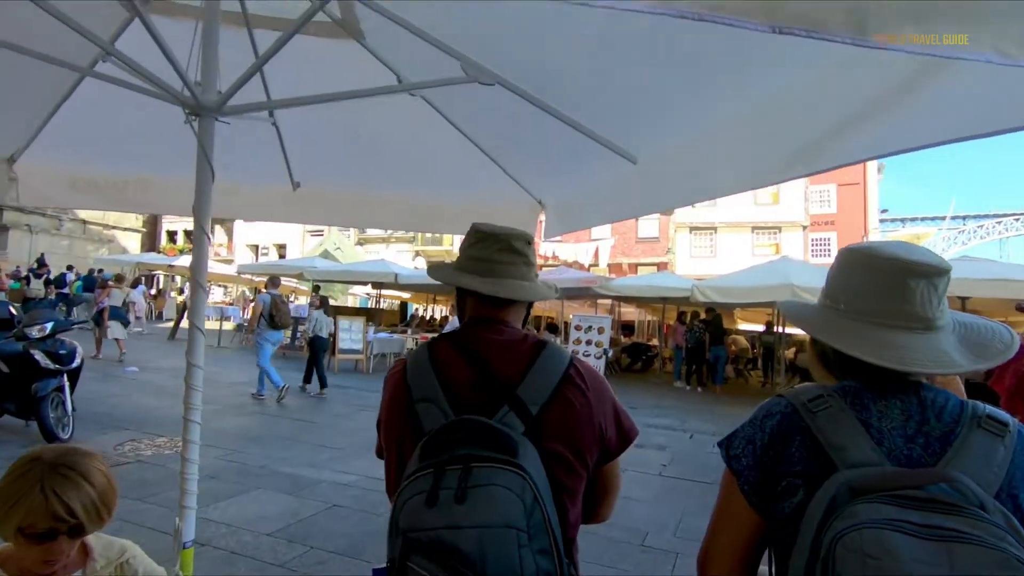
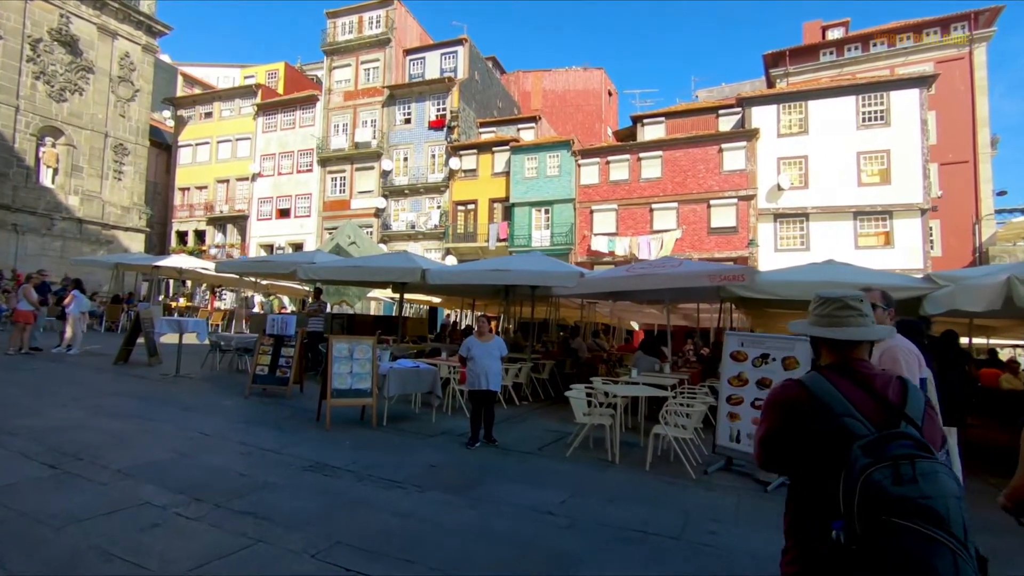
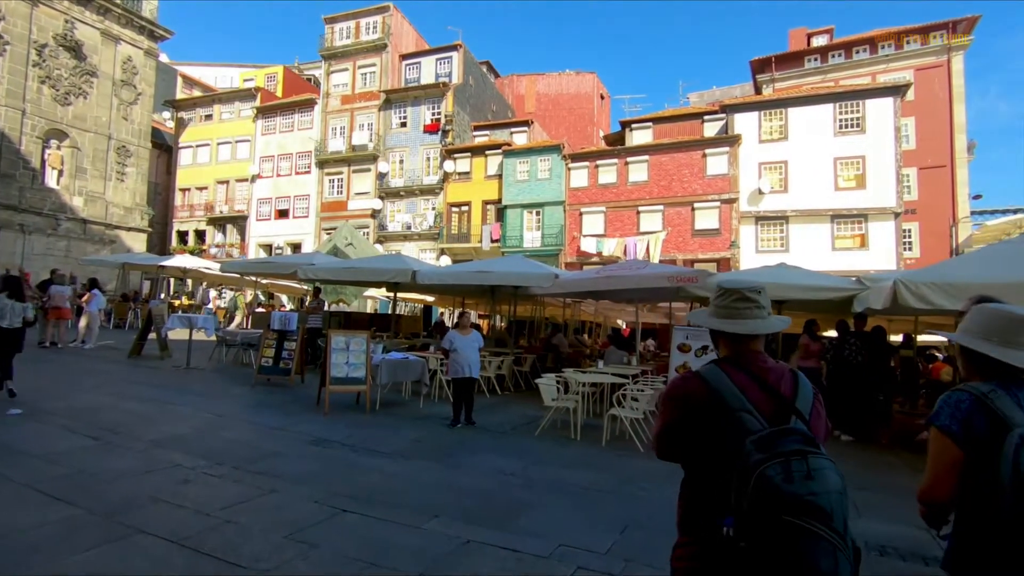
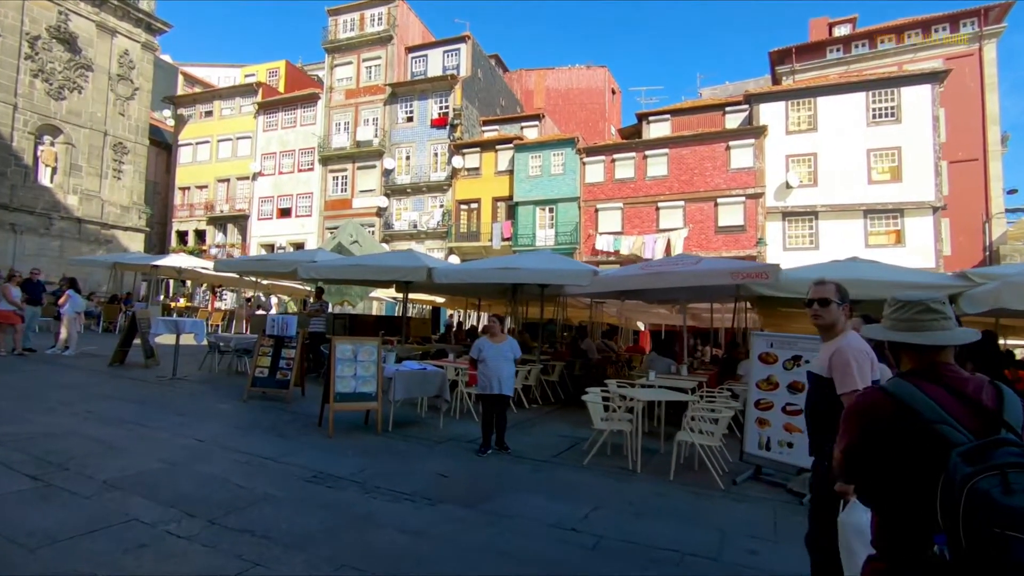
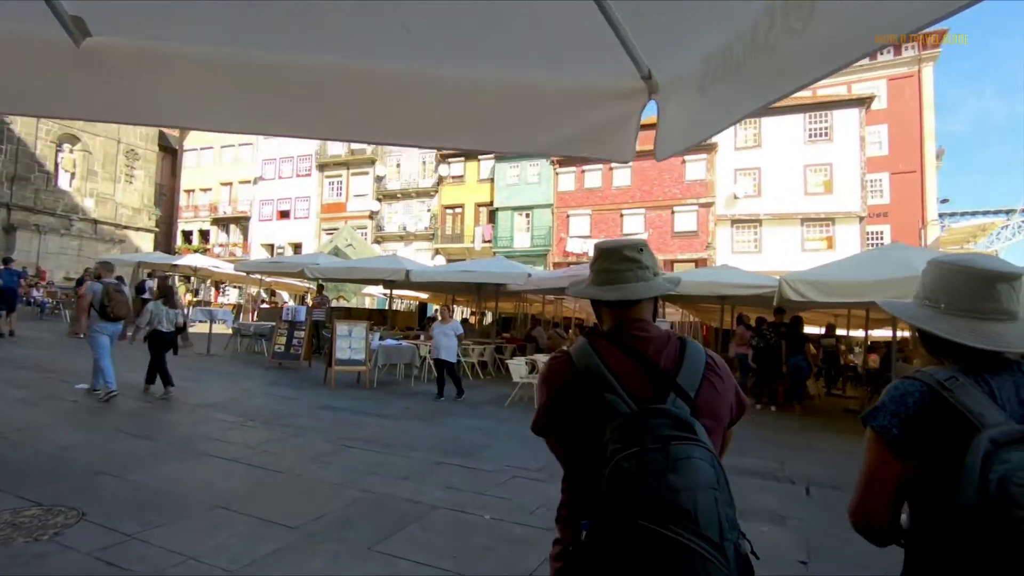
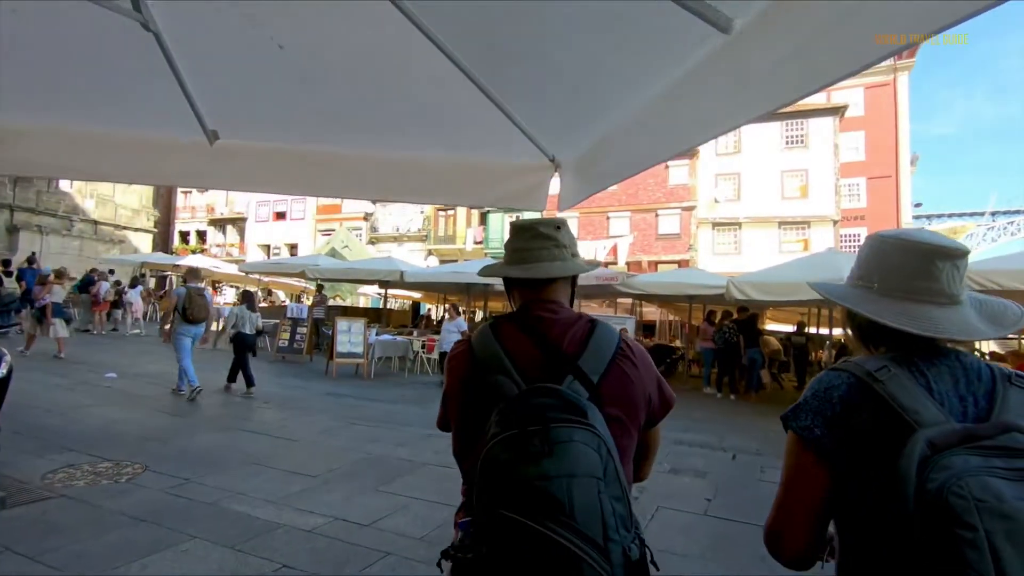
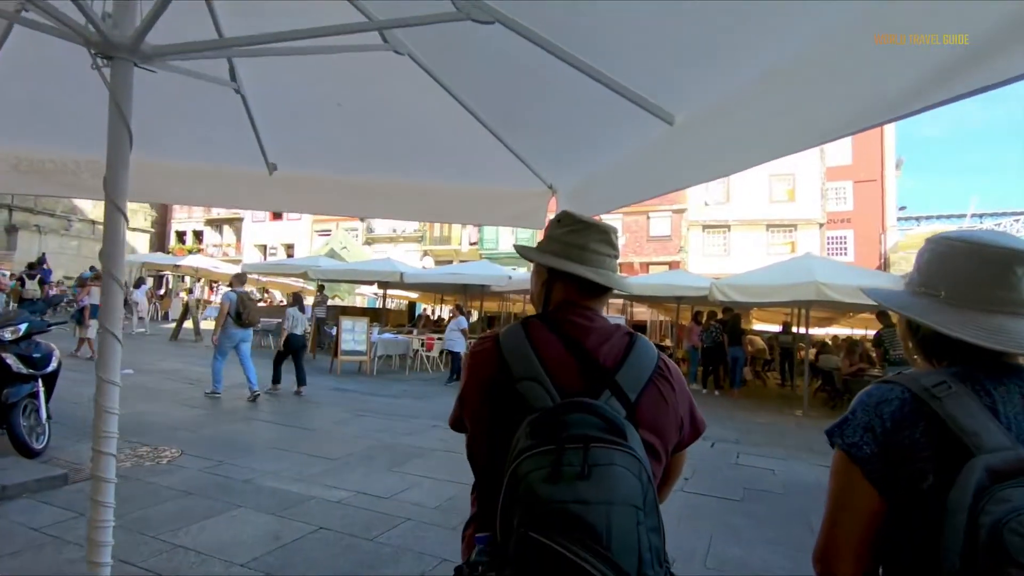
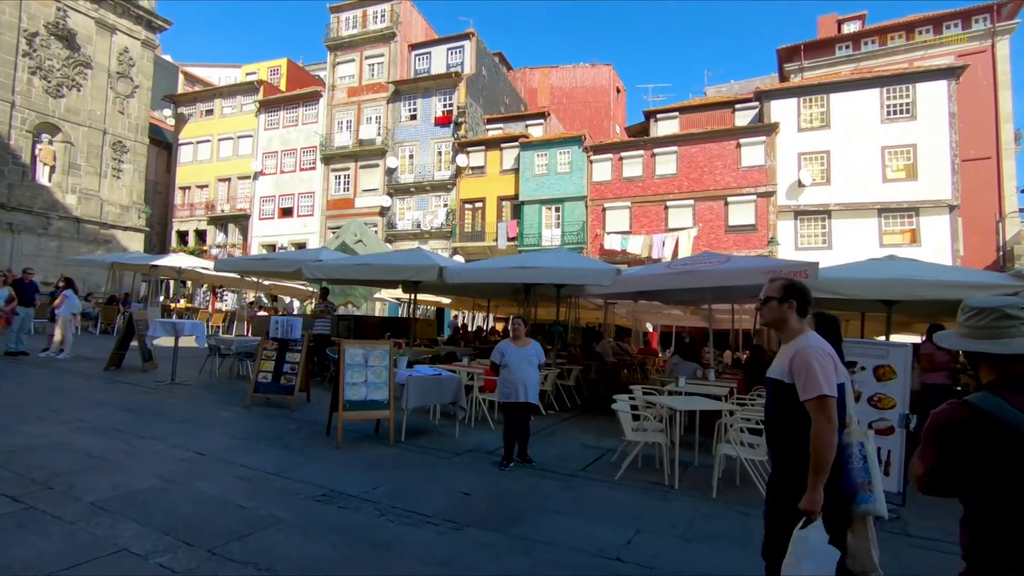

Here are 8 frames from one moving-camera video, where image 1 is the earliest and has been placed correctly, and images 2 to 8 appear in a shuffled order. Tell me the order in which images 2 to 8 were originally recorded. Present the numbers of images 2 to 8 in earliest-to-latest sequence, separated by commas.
7, 6, 5, 3, 2, 4, 8
